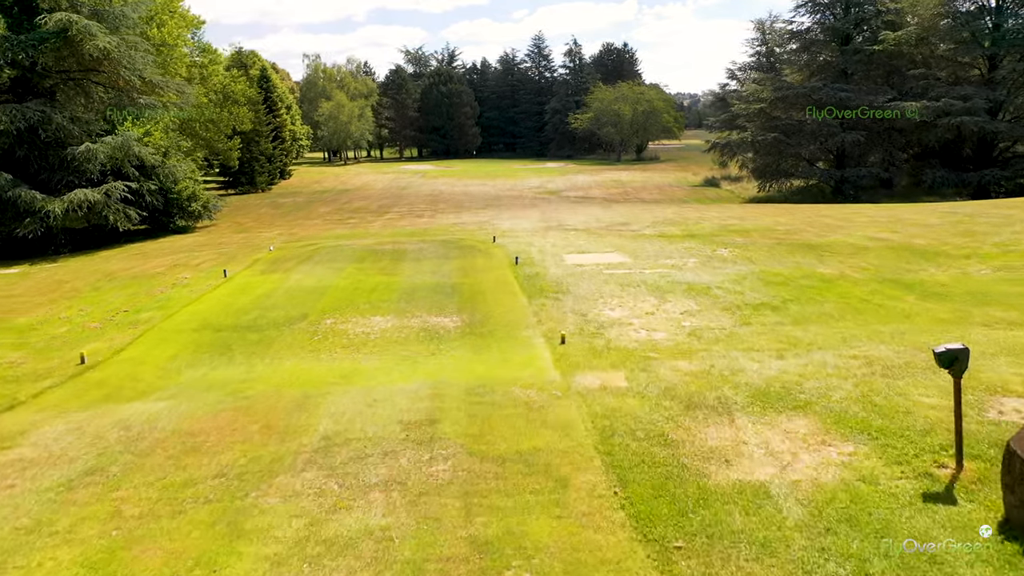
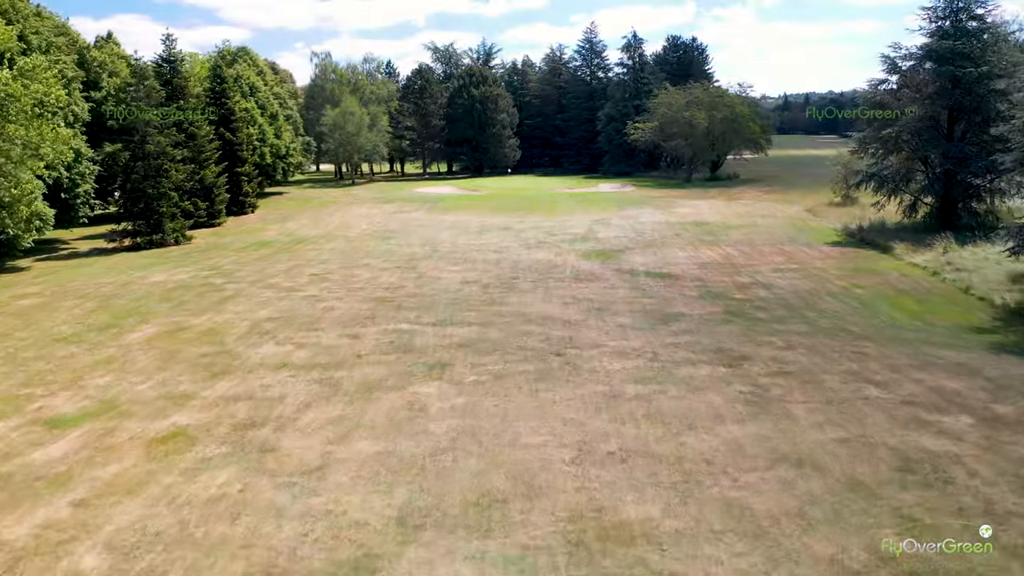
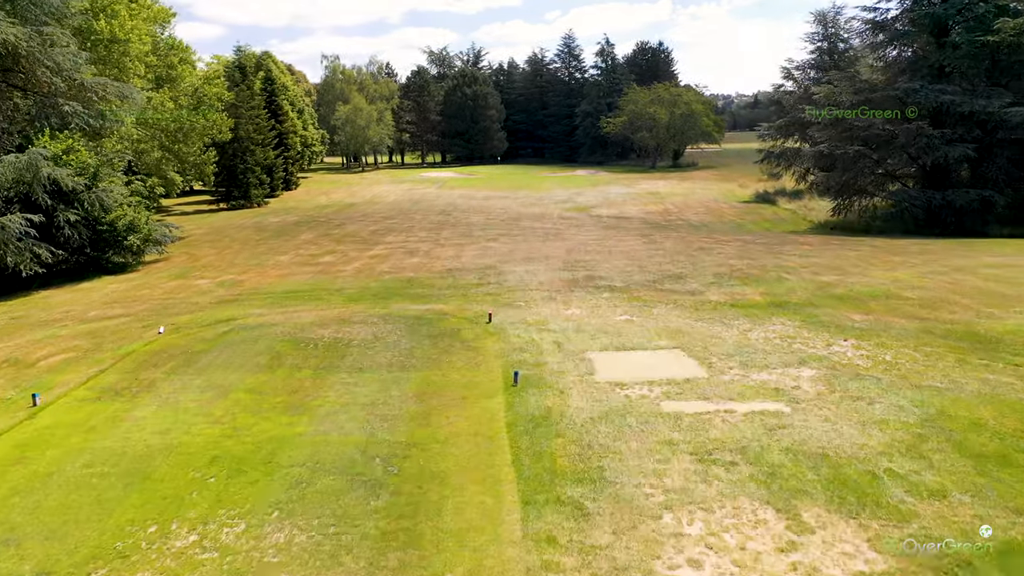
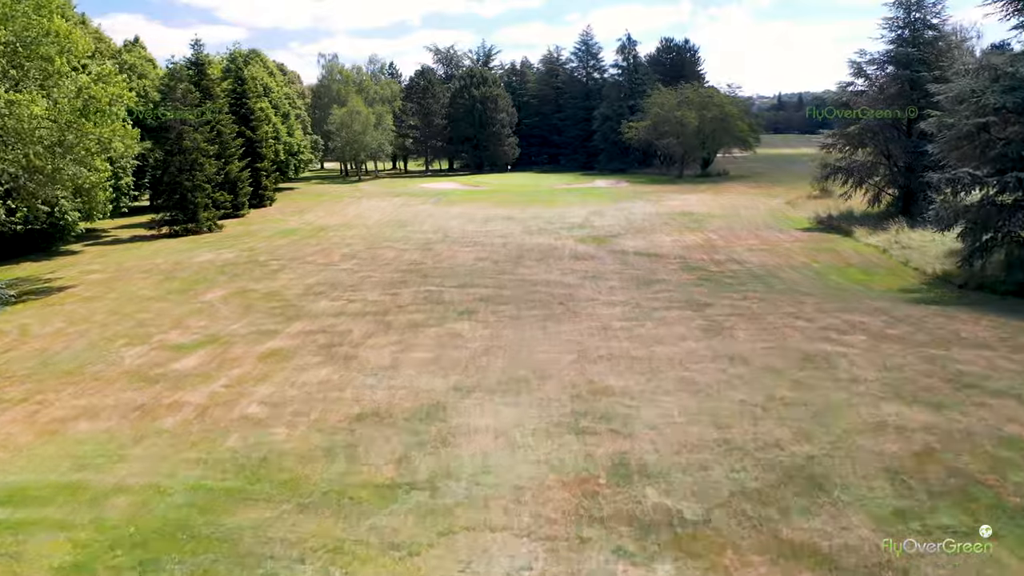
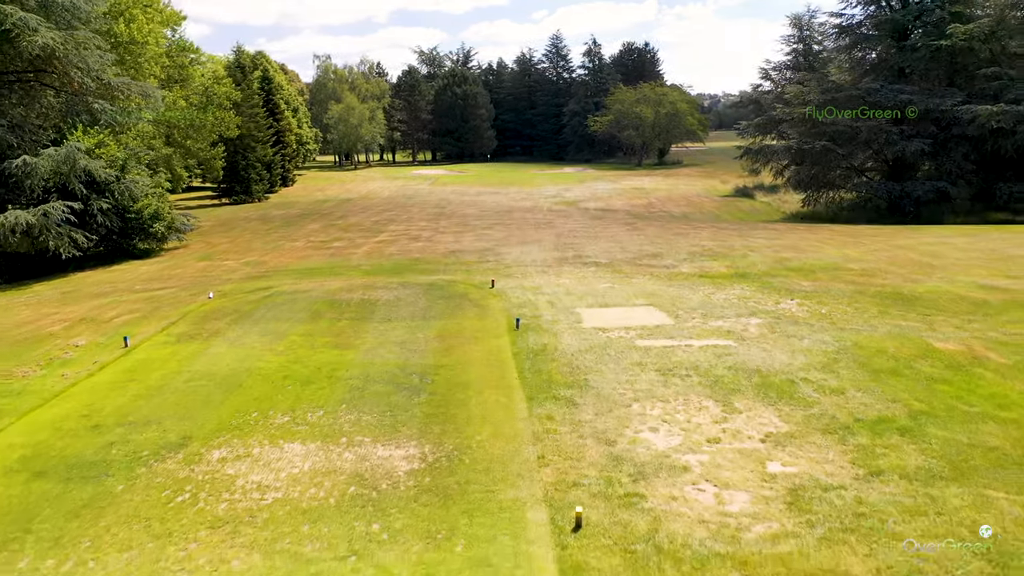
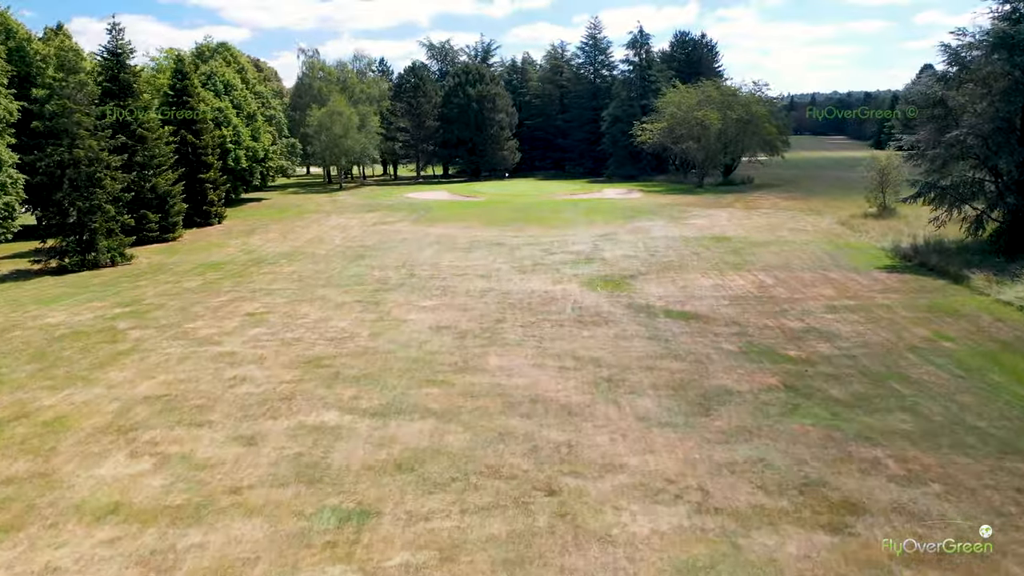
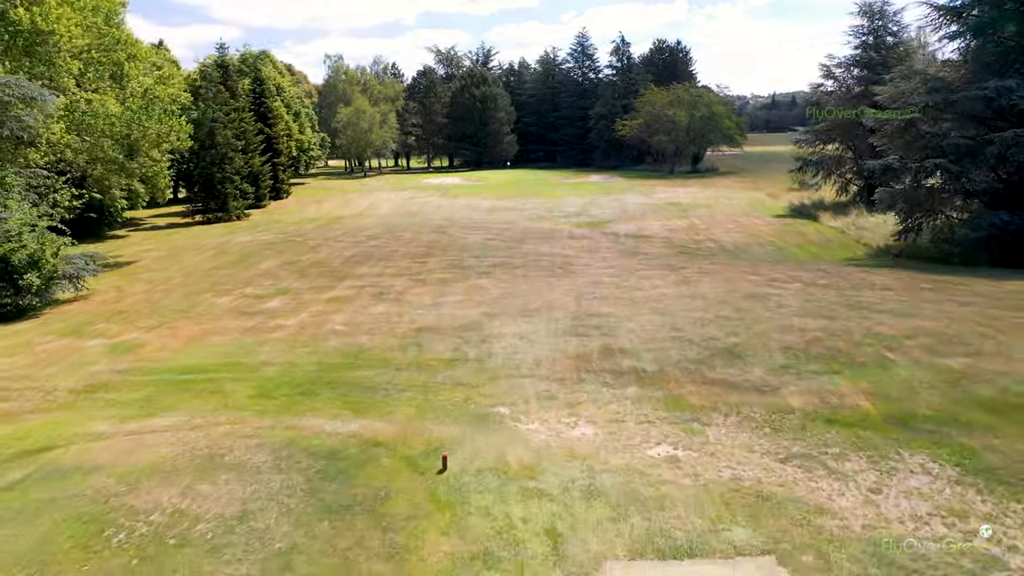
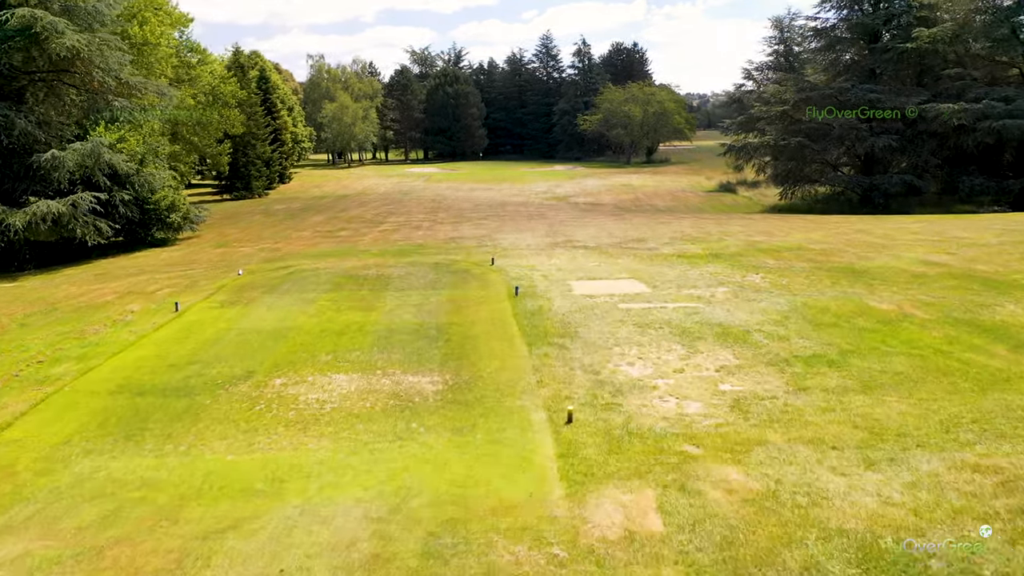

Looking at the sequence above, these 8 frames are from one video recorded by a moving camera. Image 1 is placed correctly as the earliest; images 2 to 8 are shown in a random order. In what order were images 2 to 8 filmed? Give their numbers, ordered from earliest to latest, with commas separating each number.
8, 5, 3, 7, 4, 2, 6
